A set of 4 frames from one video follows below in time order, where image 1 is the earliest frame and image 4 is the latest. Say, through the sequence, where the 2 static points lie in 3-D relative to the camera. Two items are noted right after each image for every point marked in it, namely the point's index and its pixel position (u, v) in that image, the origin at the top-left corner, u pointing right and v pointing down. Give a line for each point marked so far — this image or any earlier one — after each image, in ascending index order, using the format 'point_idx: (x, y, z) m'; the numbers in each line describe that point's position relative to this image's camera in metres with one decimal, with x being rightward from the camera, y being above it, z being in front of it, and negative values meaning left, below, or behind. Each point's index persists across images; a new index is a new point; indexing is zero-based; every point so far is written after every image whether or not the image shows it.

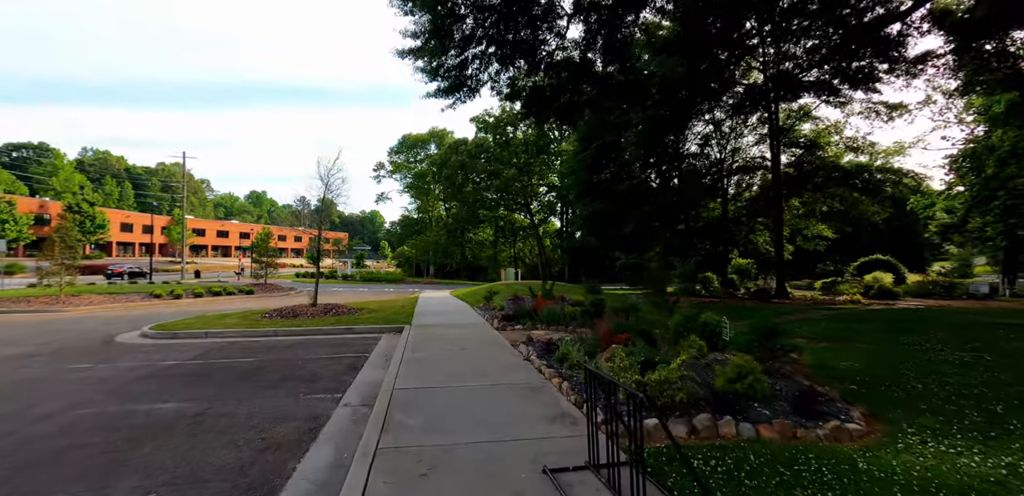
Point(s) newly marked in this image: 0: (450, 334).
0: (-1.1, -1.6, +7.3) m
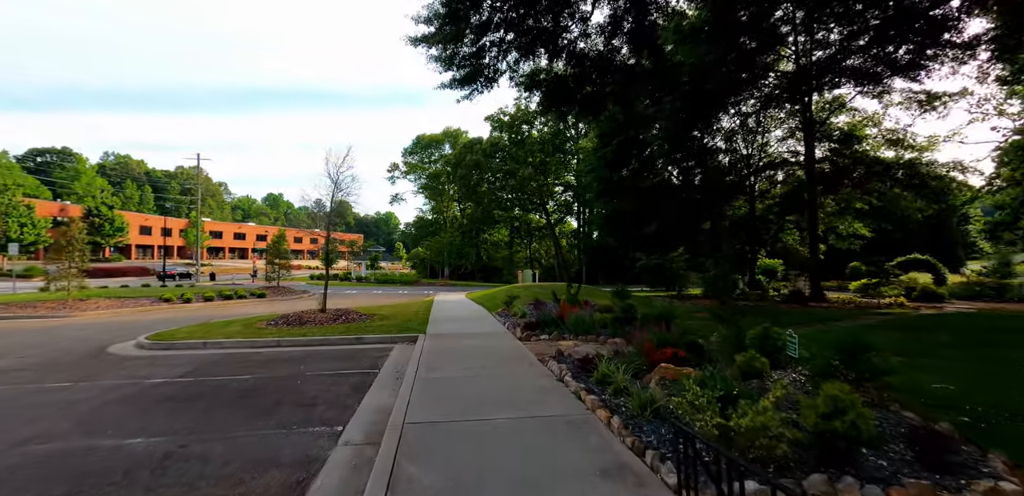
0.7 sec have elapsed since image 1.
0: (-0.7, -1.6, +6.6) m
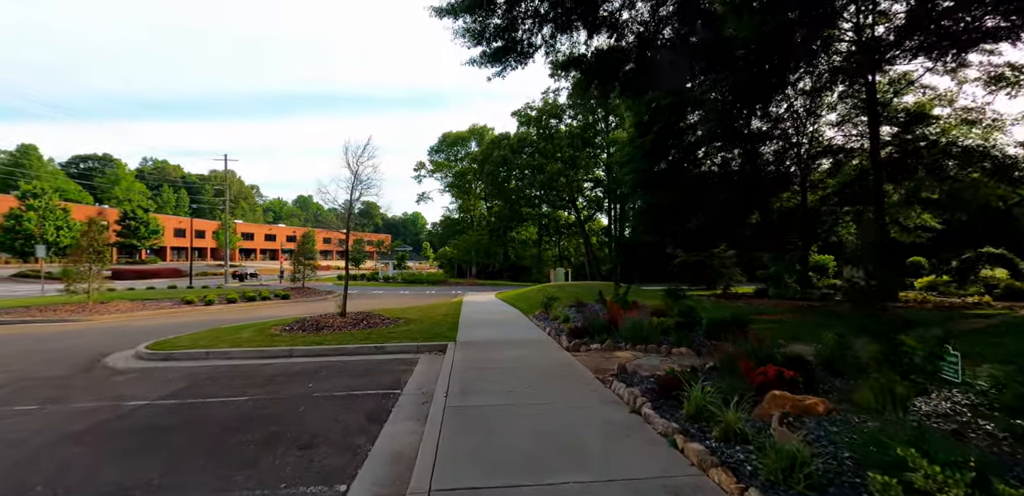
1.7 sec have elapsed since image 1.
0: (-0.1, -1.5, +5.5) m
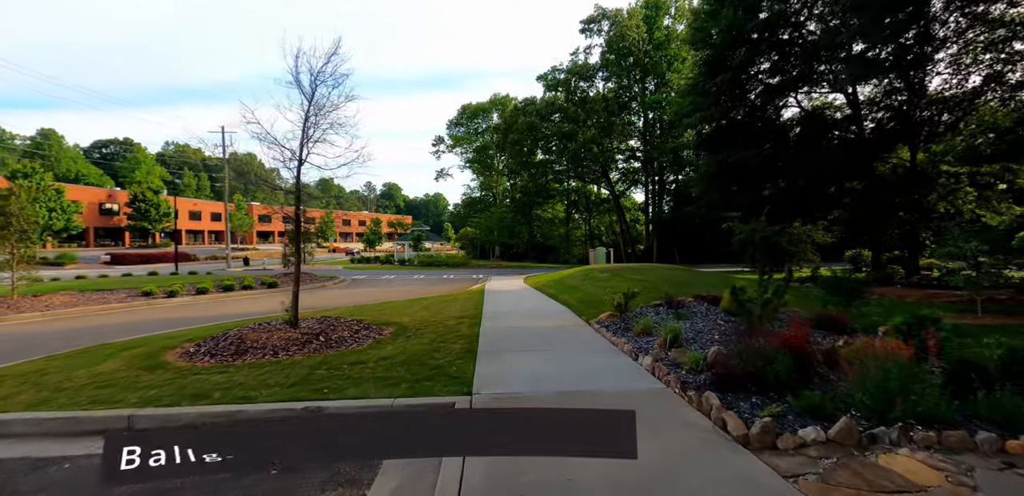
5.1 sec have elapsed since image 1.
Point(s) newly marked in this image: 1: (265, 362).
0: (+0.5, -1.2, +2.1) m
1: (-2.6, -1.2, +4.3) m
